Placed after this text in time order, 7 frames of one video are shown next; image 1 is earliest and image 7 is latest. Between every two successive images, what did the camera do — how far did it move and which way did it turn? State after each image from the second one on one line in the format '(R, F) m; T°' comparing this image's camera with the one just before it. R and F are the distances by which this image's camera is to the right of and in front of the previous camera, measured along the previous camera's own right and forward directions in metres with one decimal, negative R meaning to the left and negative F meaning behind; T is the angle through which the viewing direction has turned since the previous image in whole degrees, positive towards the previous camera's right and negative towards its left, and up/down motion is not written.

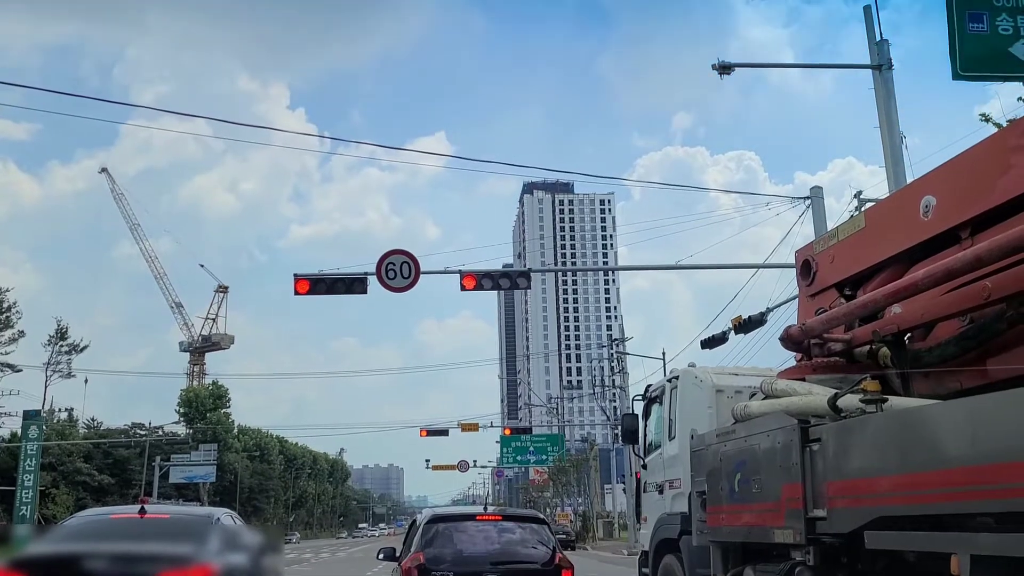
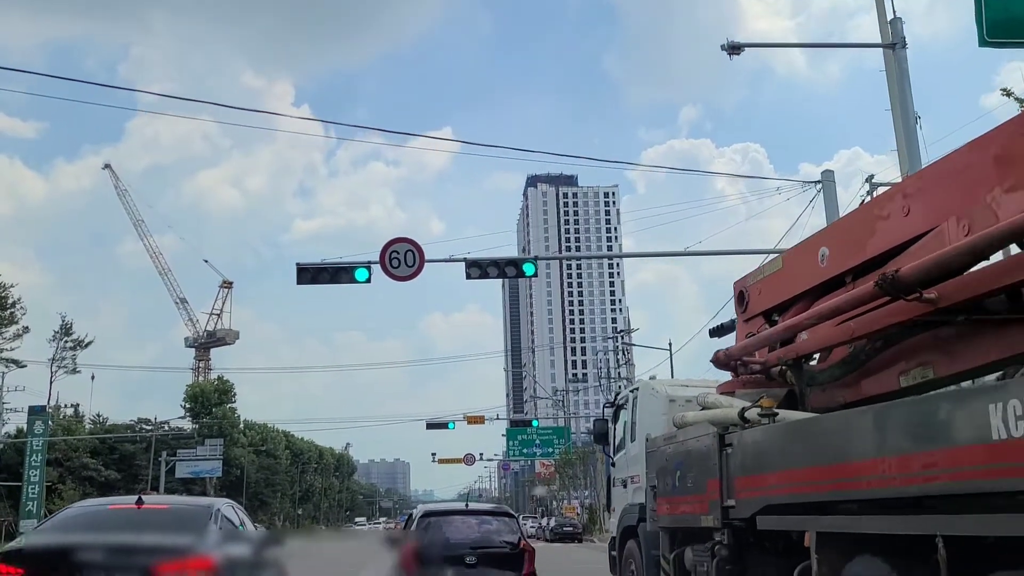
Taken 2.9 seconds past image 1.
(0.0, +0.1) m; 0°
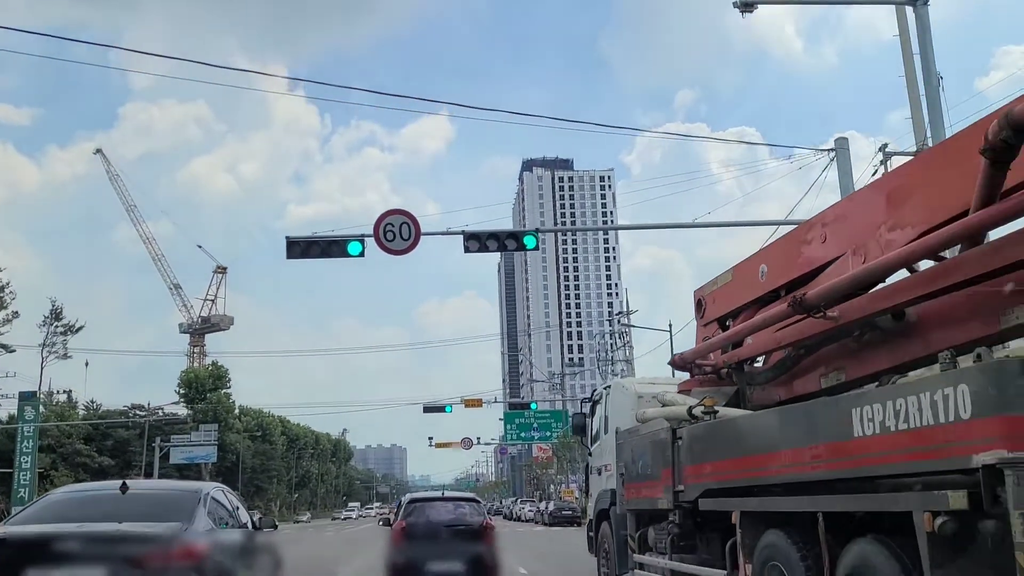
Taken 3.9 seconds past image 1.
(0.0, +0.3) m; 0°
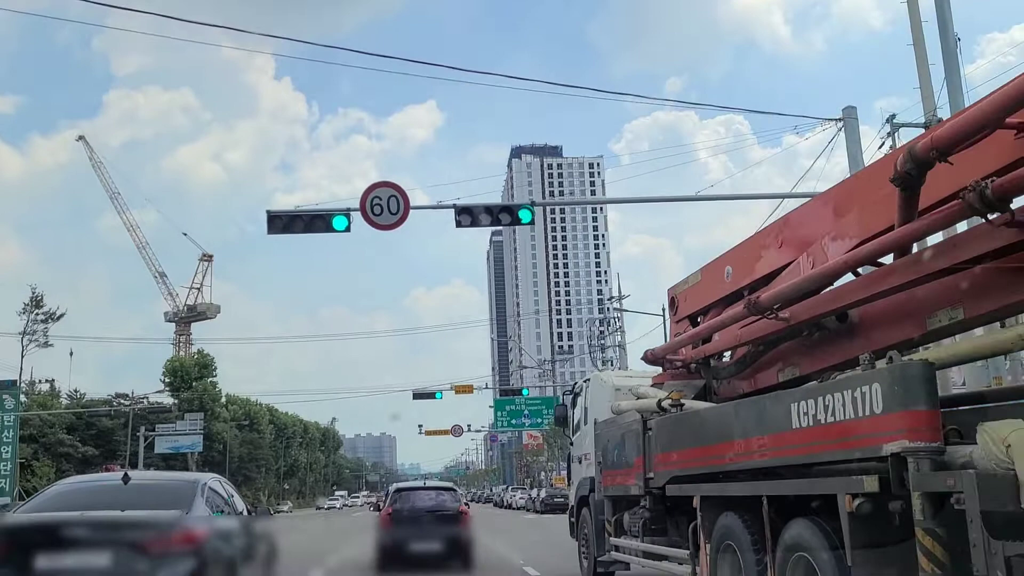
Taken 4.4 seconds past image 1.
(0.0, +0.3) m; +1°
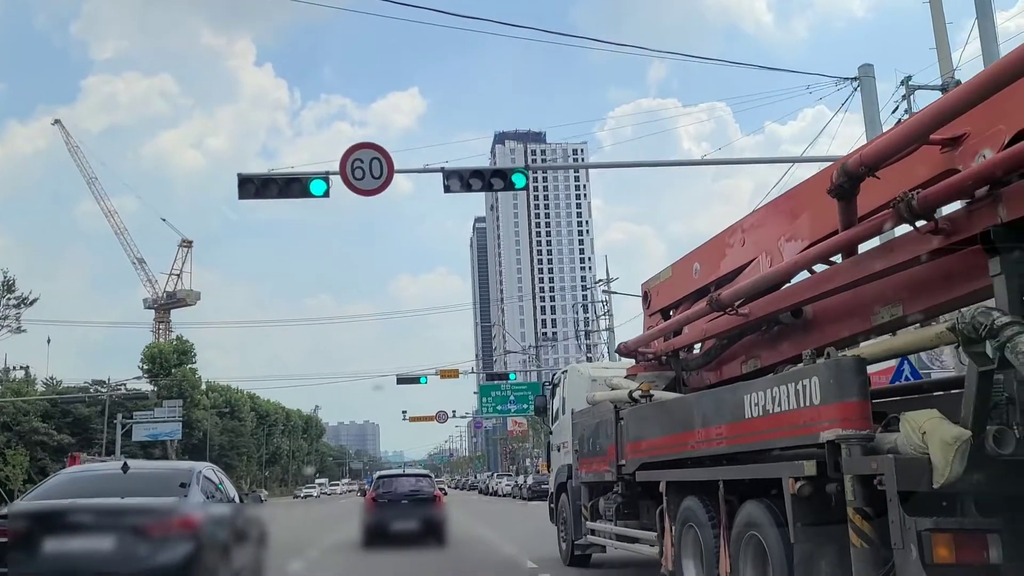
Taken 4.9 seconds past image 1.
(+0.1, -0.2) m; +1°
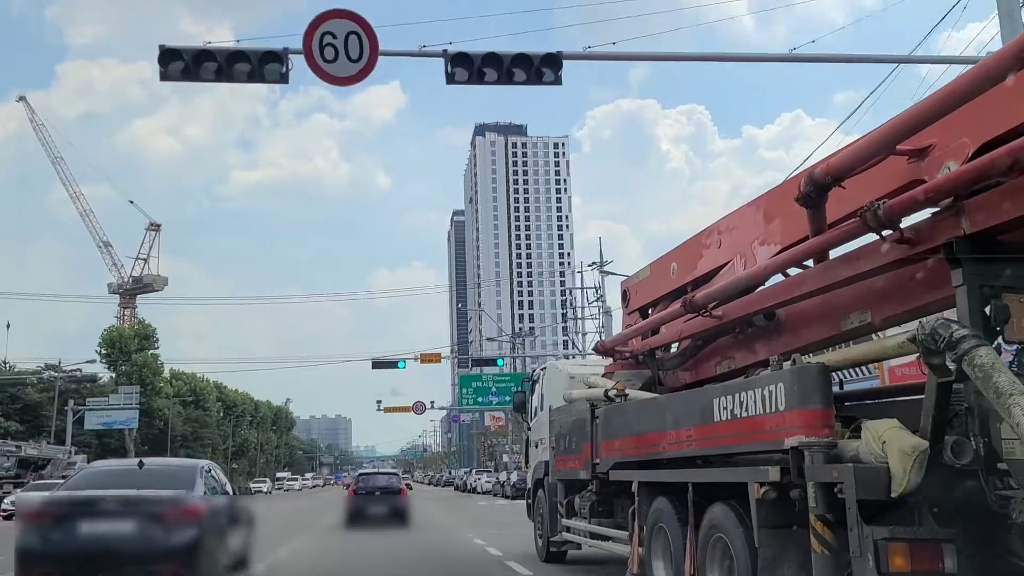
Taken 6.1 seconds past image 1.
(+0.1, +0.3) m; +2°
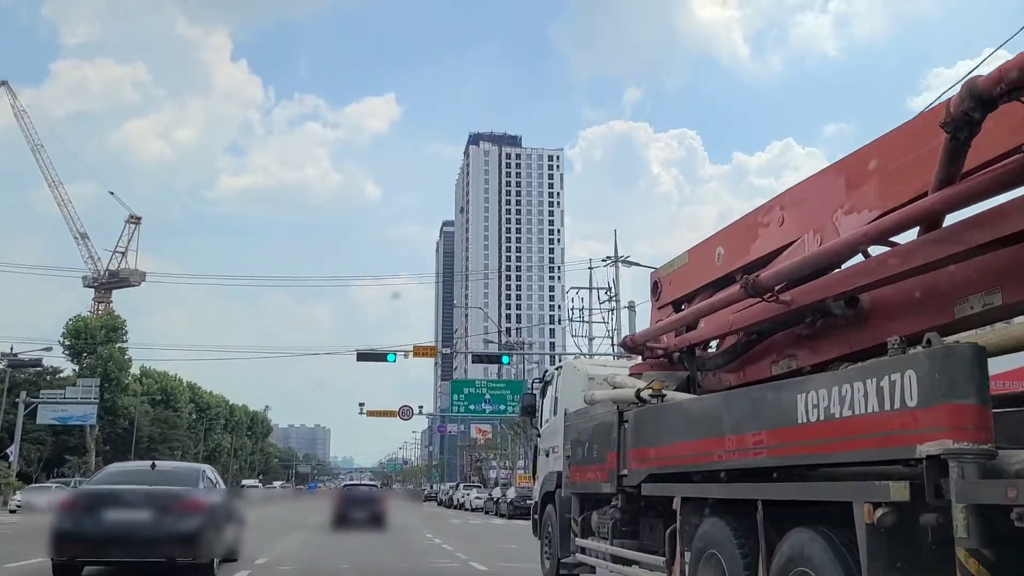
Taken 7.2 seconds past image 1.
(-0.3, +1.6) m; +1°
